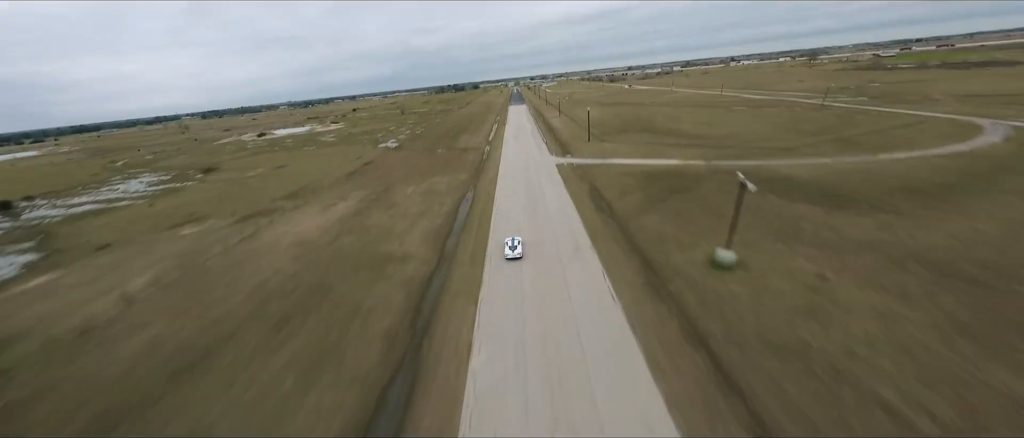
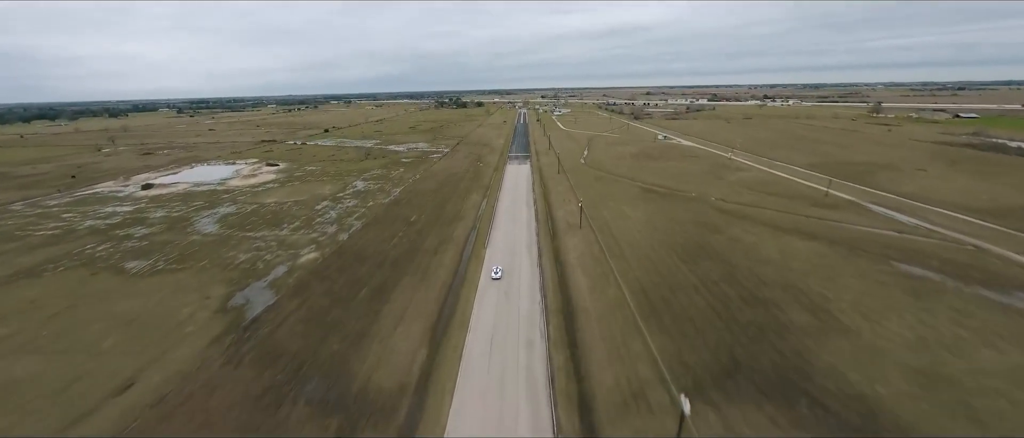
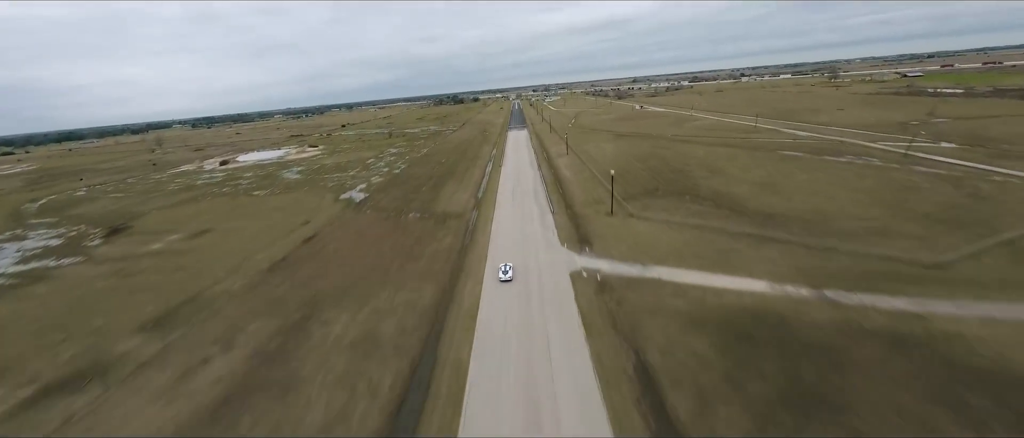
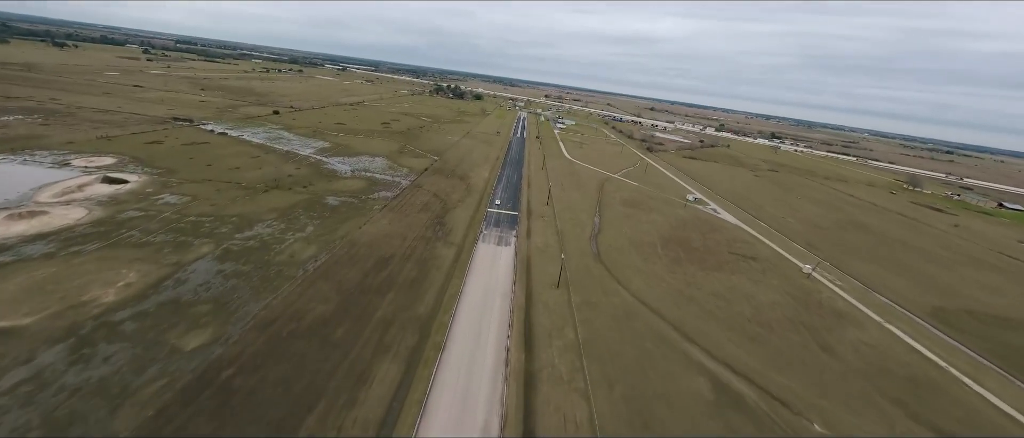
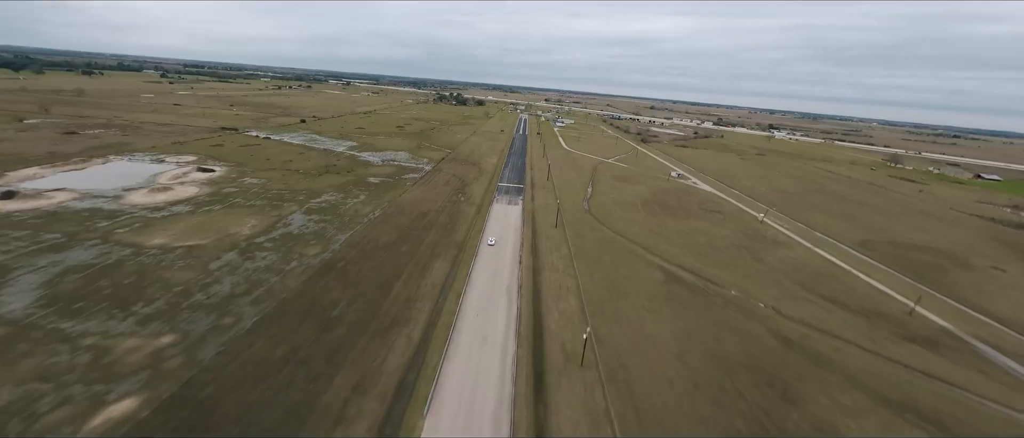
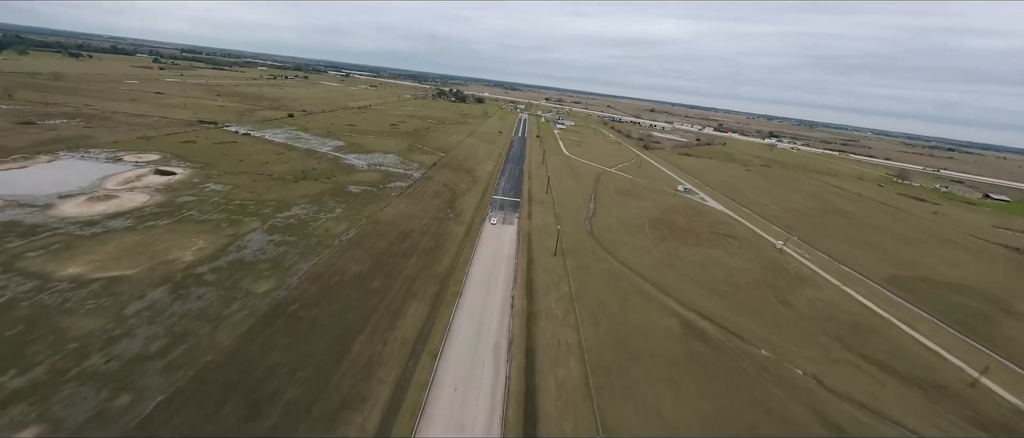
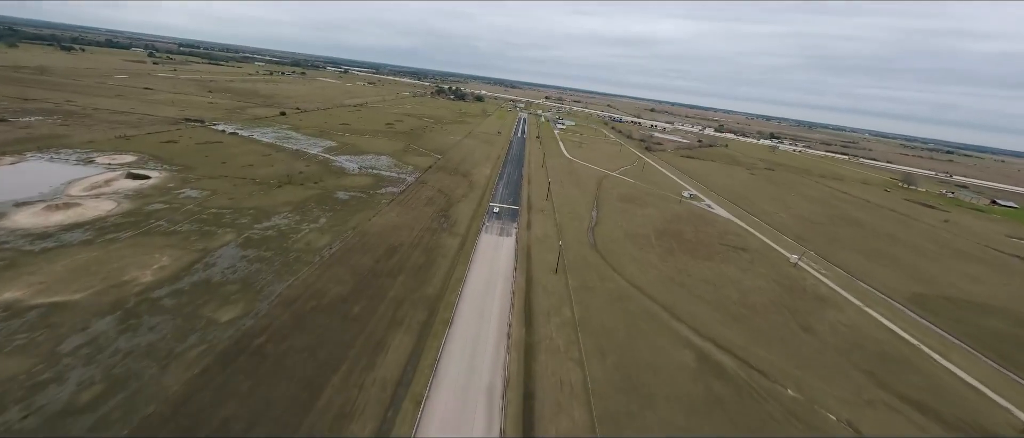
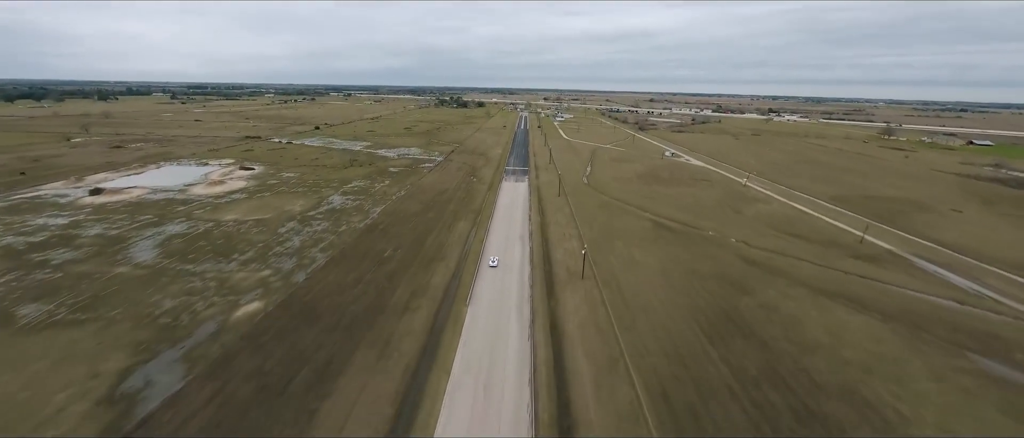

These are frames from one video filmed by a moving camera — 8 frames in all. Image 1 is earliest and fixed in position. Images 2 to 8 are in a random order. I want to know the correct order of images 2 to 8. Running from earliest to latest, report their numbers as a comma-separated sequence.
3, 2, 8, 5, 6, 7, 4
